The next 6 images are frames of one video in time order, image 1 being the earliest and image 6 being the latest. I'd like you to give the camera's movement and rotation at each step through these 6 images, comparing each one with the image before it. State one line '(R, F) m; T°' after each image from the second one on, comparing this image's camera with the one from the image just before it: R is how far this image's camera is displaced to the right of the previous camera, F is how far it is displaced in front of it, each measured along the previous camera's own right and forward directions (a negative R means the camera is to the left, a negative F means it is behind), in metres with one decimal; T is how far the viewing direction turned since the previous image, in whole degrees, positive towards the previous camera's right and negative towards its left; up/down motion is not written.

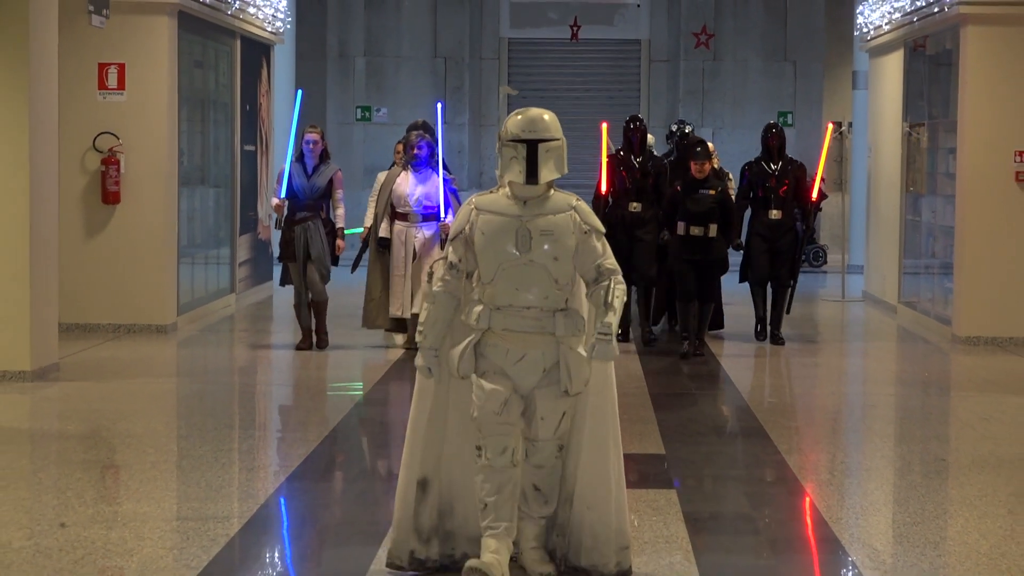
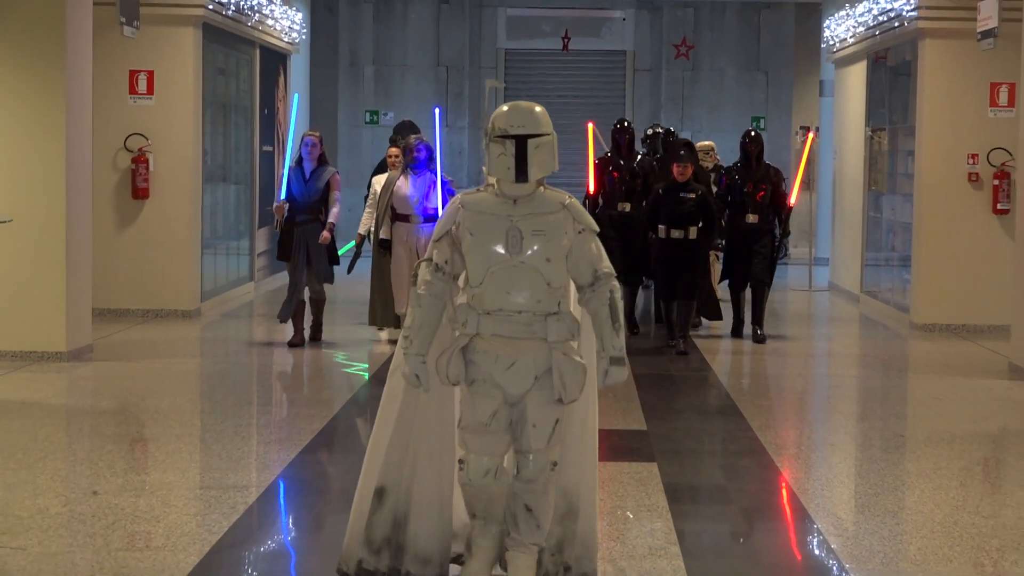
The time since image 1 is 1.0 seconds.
(0.0, -0.5) m; 0°
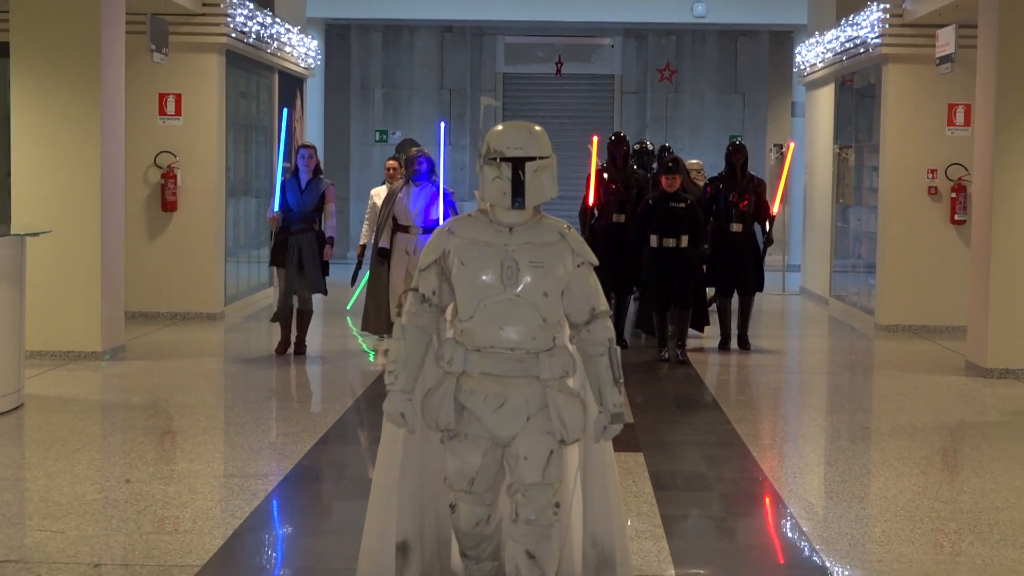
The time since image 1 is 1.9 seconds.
(0.0, -0.5) m; 0°
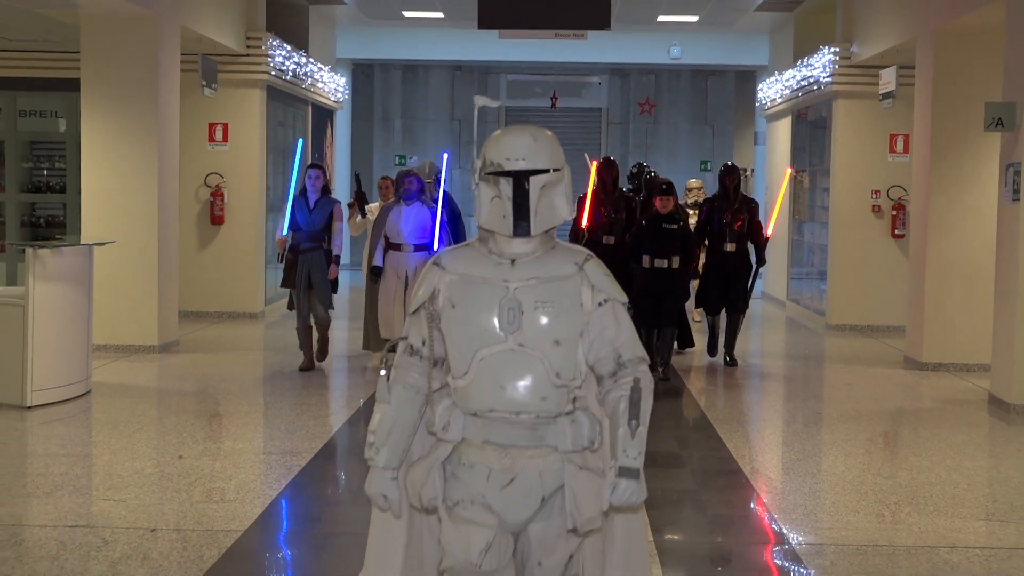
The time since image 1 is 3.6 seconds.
(0.0, -1.0) m; 0°
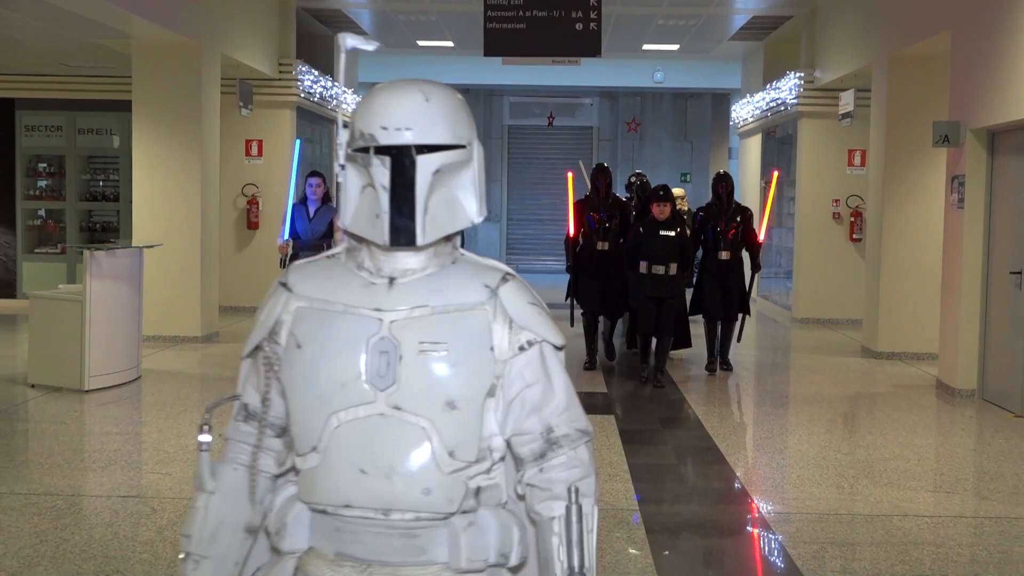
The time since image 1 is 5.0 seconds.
(0.0, -0.9) m; 0°
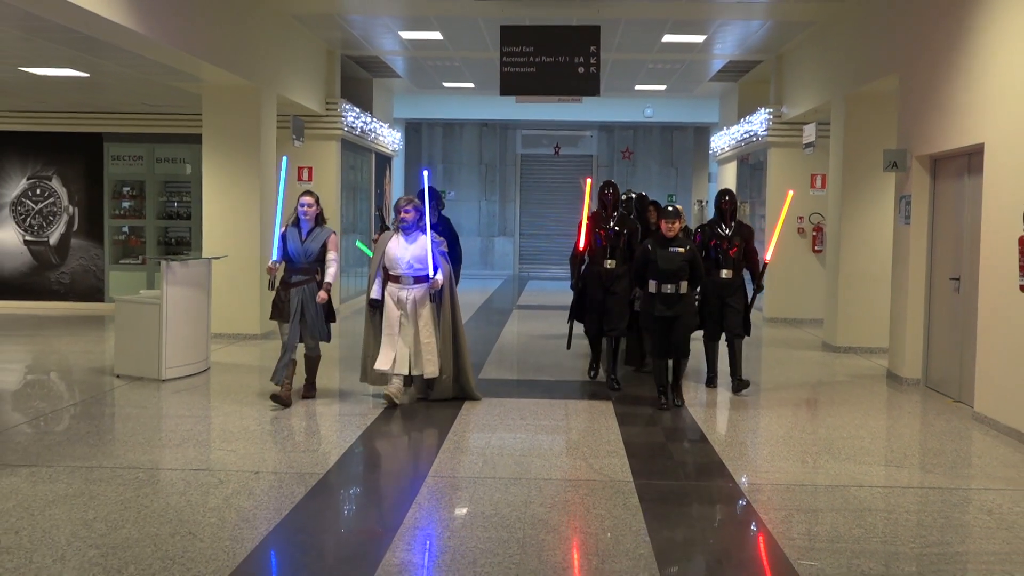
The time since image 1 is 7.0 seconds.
(0.0, -1.4) m; -1°
